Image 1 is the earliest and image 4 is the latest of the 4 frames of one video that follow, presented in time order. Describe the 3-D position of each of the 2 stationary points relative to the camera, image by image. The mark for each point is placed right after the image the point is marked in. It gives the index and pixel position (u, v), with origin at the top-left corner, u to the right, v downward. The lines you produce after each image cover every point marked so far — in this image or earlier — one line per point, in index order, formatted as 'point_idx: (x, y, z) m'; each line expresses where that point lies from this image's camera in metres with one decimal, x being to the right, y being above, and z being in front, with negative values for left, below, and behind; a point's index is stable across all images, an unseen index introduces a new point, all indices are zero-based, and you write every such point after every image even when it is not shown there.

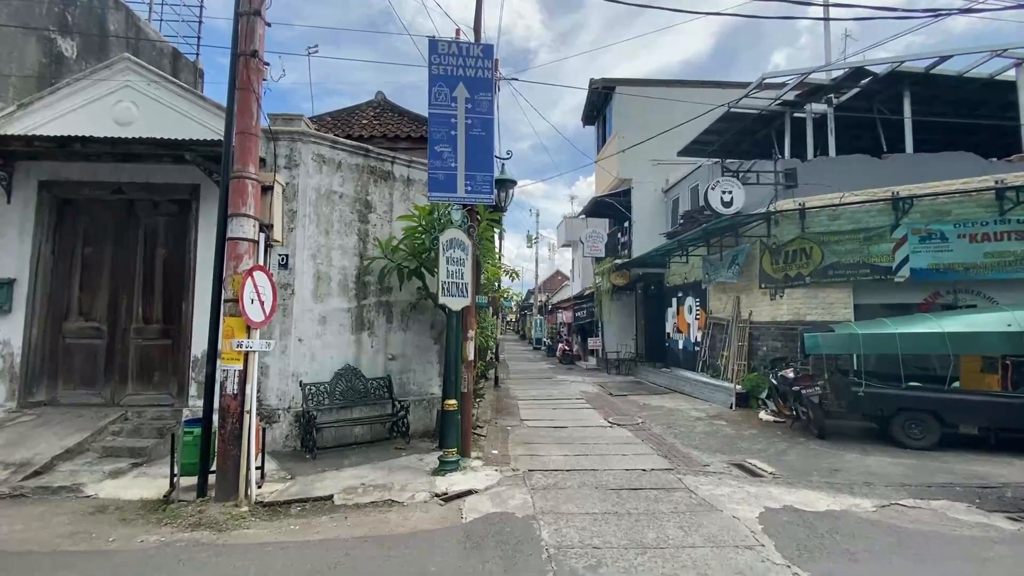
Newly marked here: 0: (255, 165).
0: (-3.2, +1.5, +5.9) m
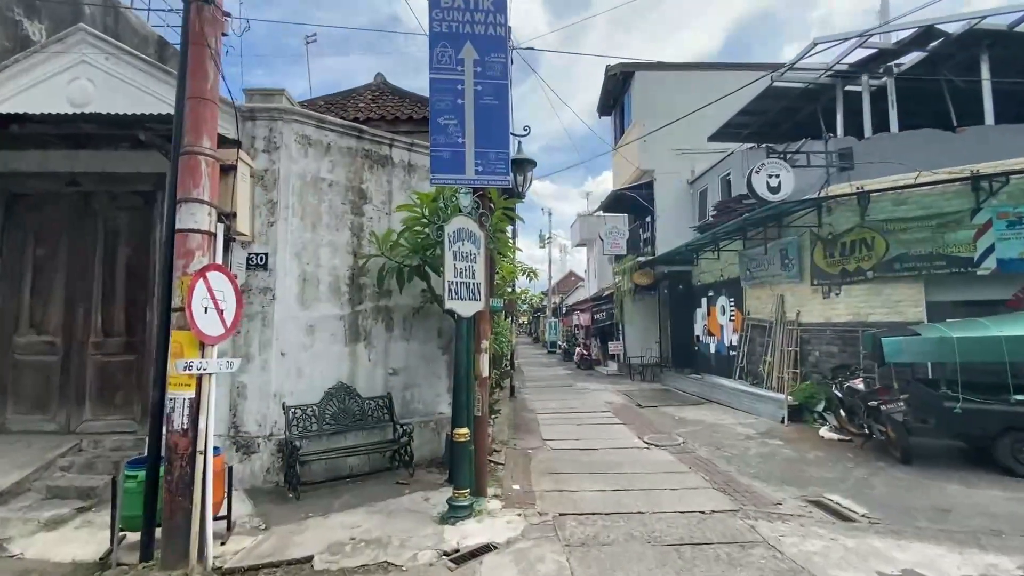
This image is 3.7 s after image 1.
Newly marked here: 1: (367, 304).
0: (-3.0, +1.5, +4.7) m
1: (-2.2, -0.2, +7.3) m
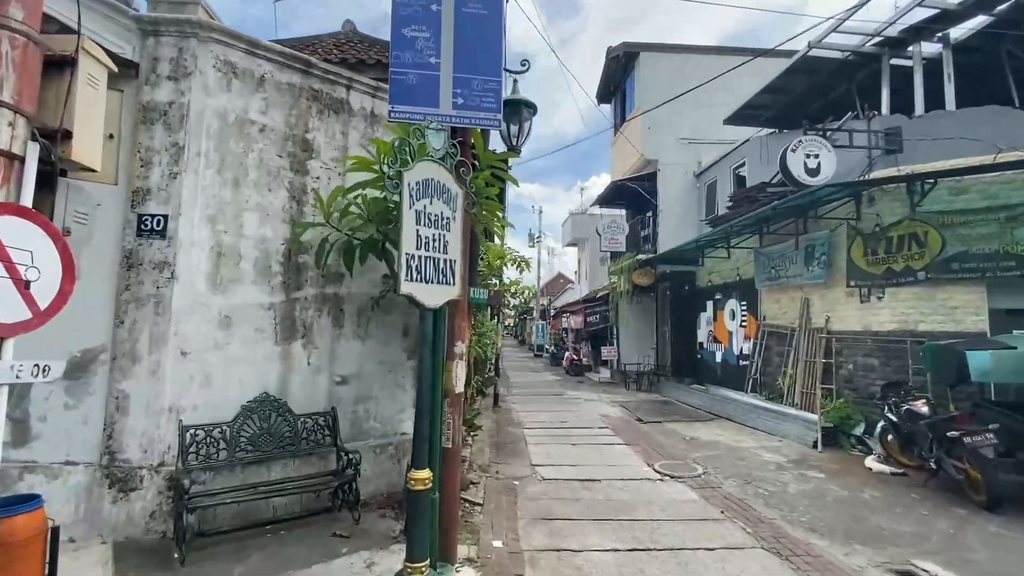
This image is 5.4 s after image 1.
0: (-3.0, +1.7, +2.9) m
1: (-2.4, 0.0, +5.5) m
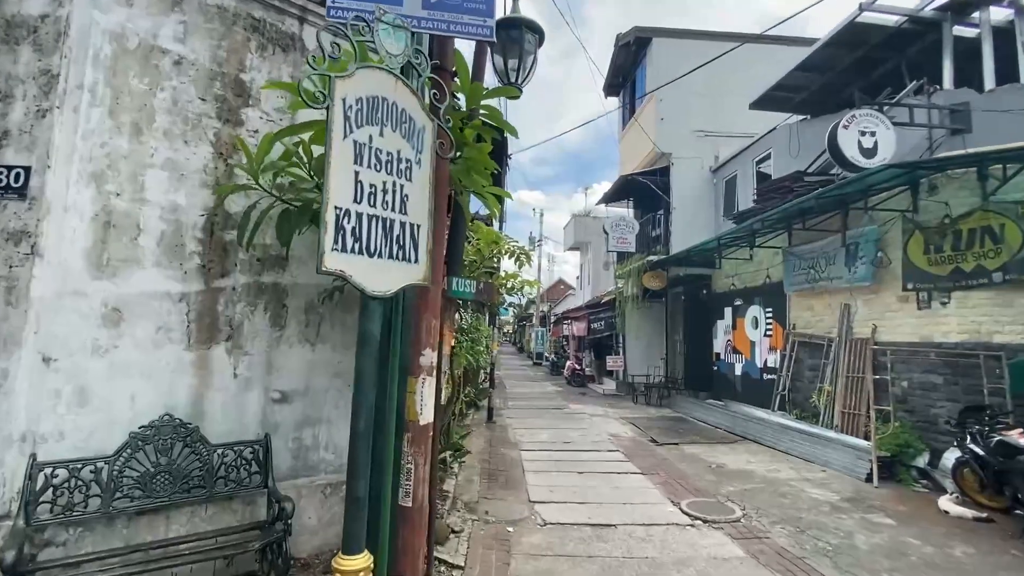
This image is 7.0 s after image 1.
0: (-3.0, +1.9, +1.6) m
1: (-2.4, +0.1, +4.2) m
